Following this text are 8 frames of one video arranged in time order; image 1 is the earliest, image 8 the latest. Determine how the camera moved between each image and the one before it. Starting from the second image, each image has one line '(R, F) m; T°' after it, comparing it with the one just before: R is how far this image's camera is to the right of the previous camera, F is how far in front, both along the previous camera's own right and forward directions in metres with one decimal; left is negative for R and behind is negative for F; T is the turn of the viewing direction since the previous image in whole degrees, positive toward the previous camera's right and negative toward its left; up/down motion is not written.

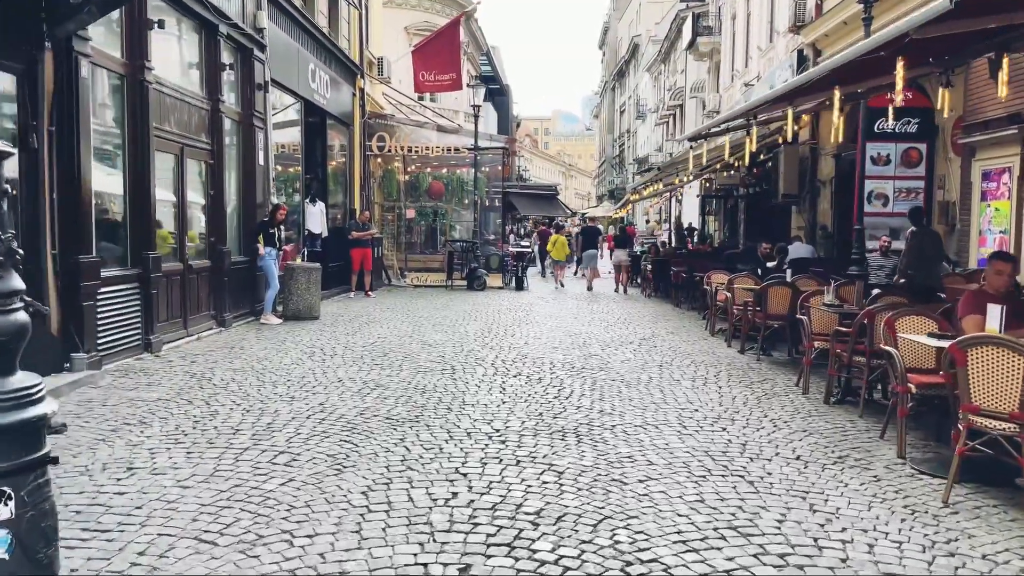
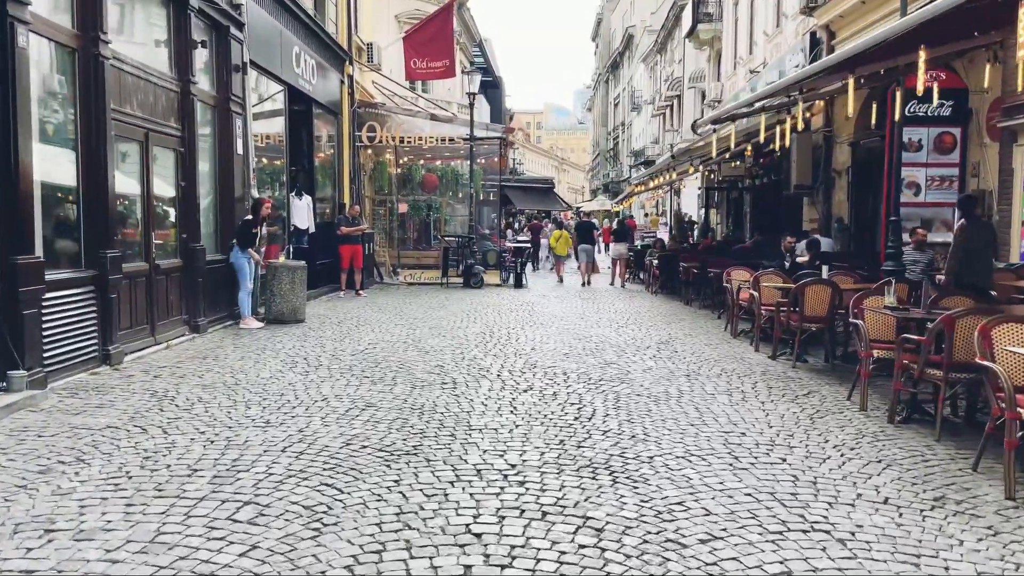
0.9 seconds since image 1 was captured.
(-0.2, +1.0) m; +1°
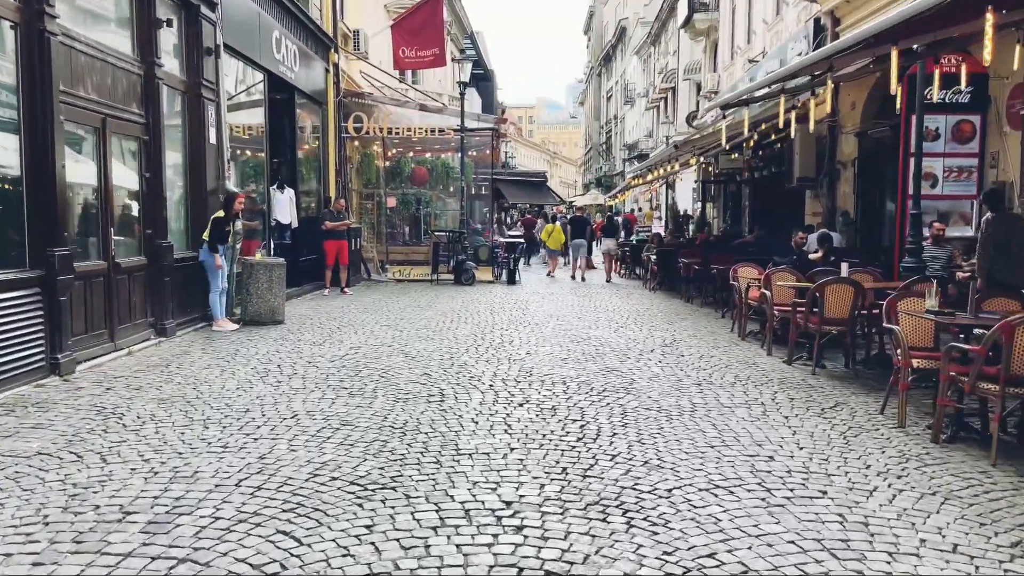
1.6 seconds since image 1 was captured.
(0.0, +0.7) m; +1°
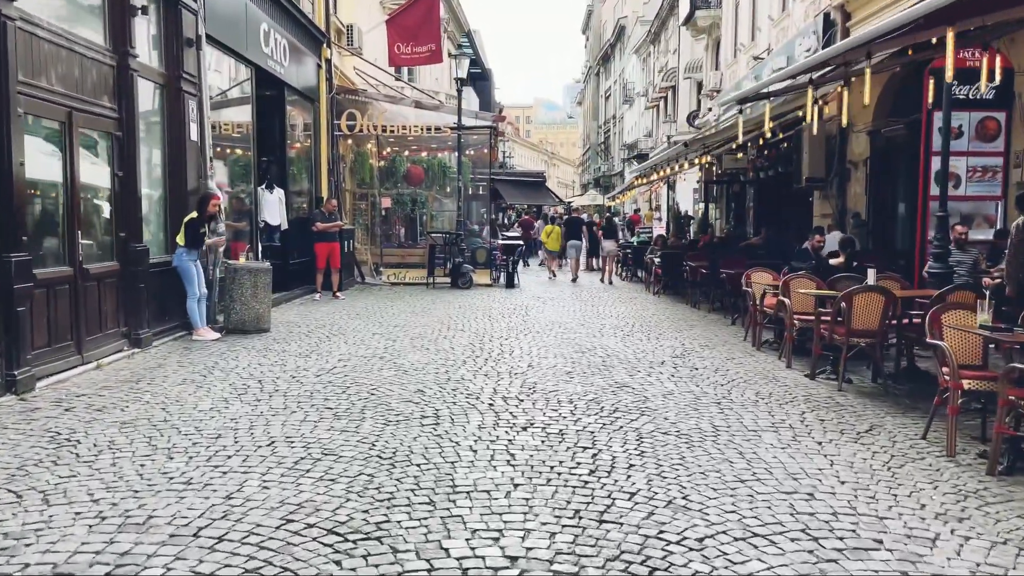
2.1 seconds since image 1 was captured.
(0.0, +0.6) m; 0°
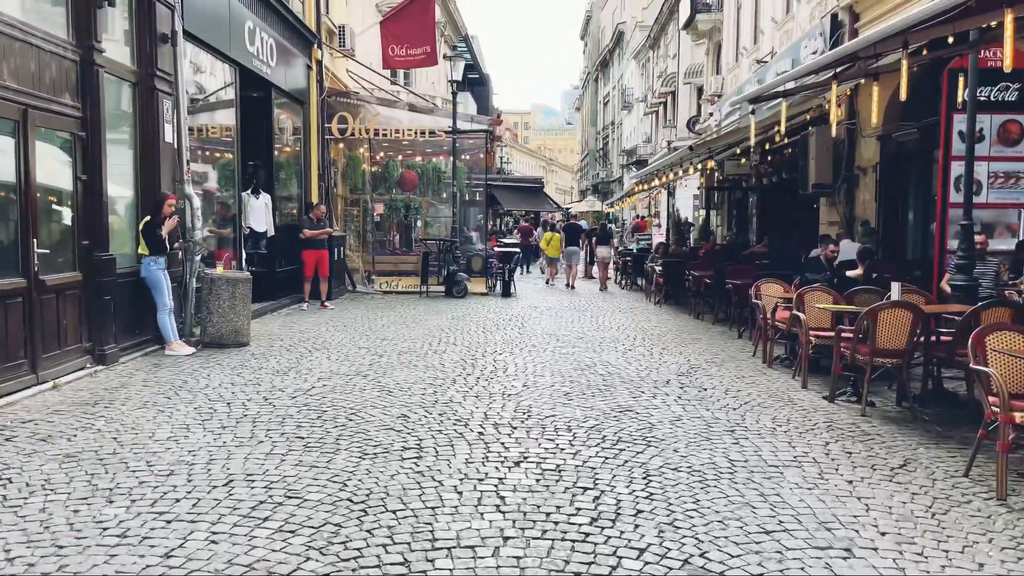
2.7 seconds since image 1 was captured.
(0.0, +0.6) m; 0°
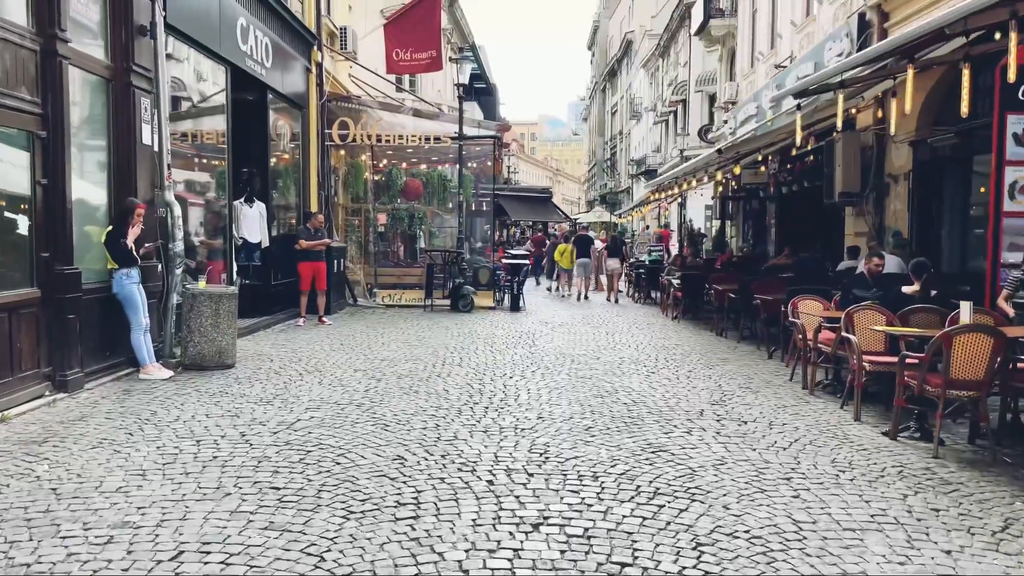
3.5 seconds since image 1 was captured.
(-0.1, +0.9) m; 0°
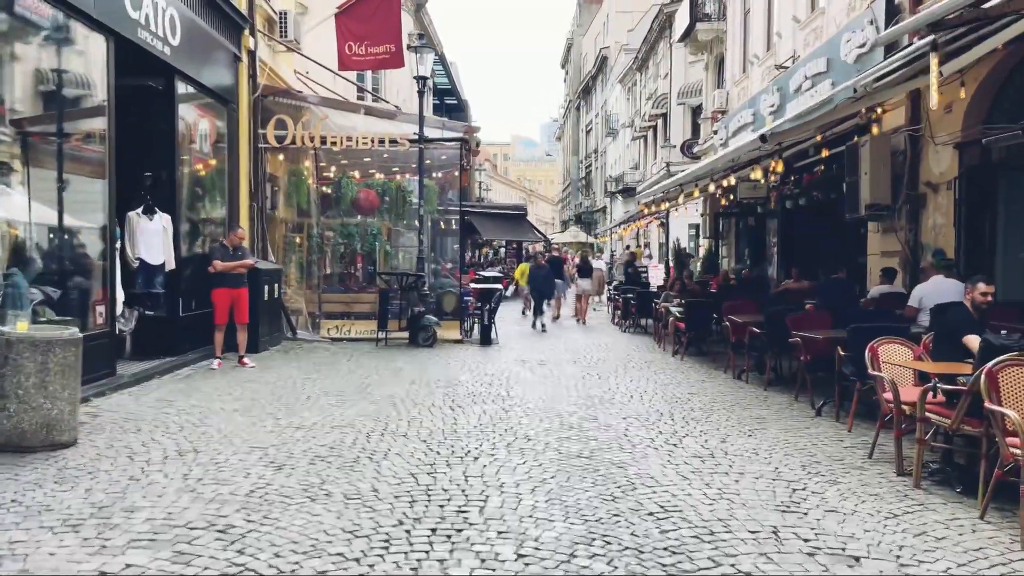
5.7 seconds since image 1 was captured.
(+0.1, +2.7) m; +2°
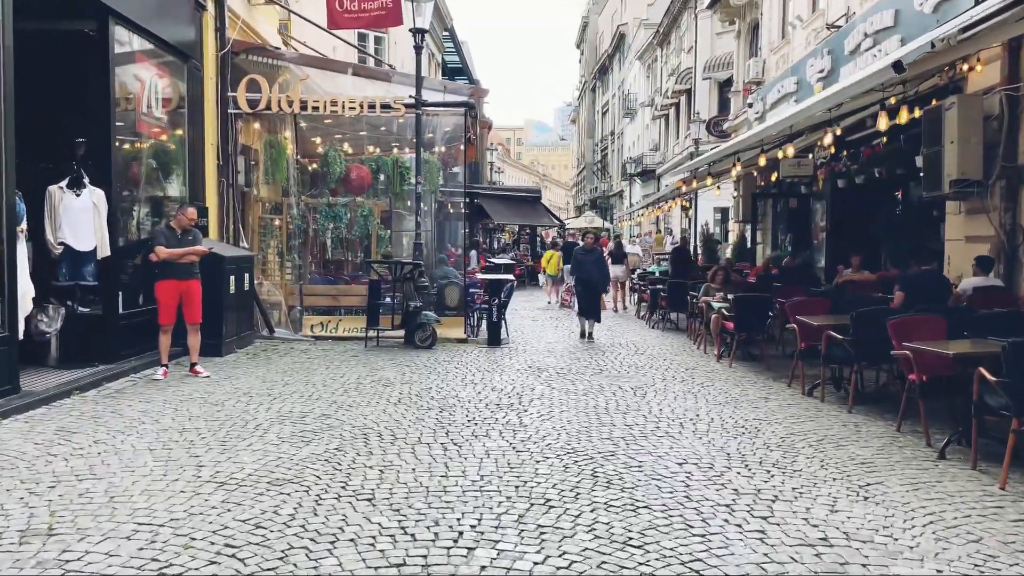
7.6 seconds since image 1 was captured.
(0.0, +2.1) m; -1°
